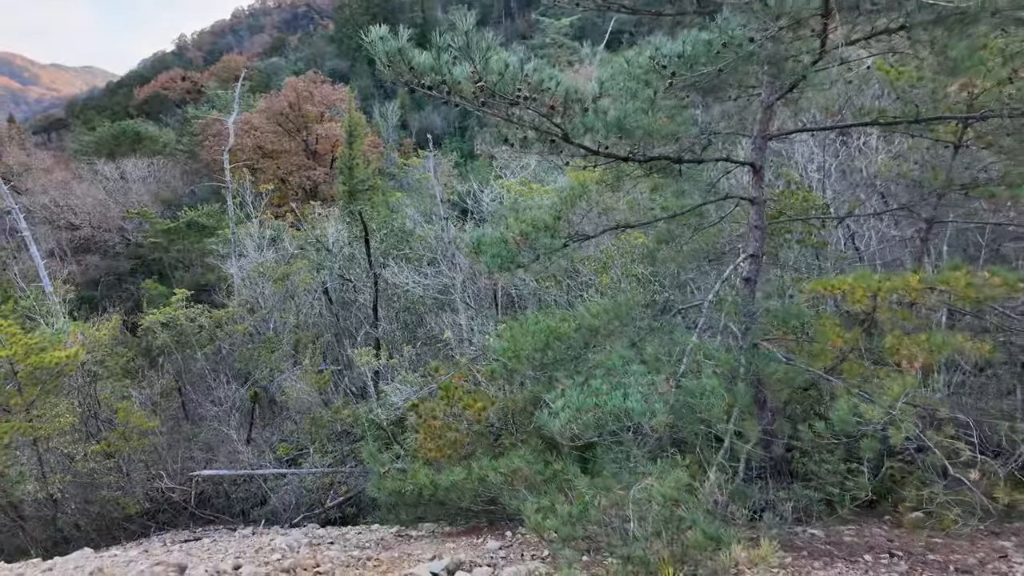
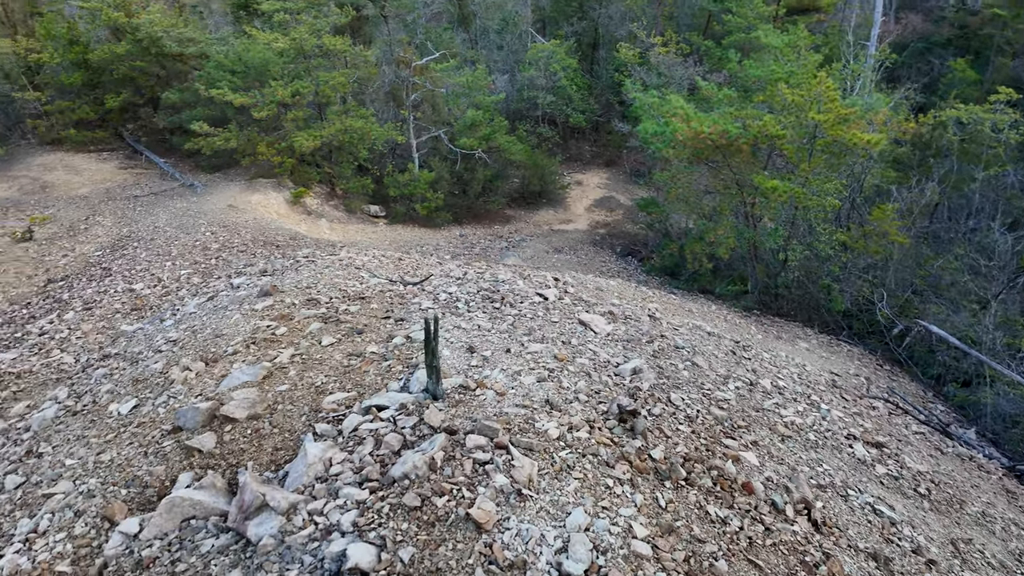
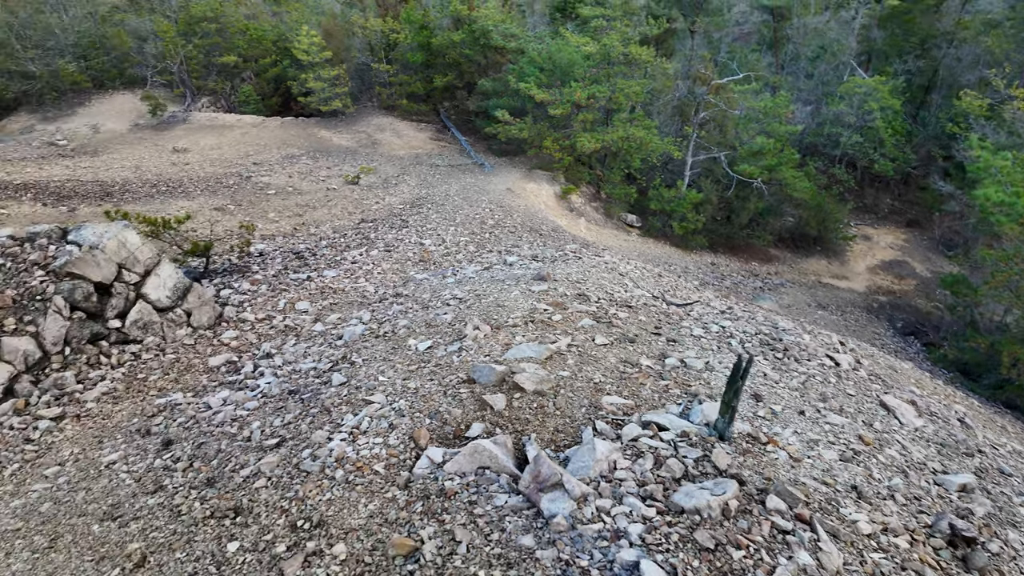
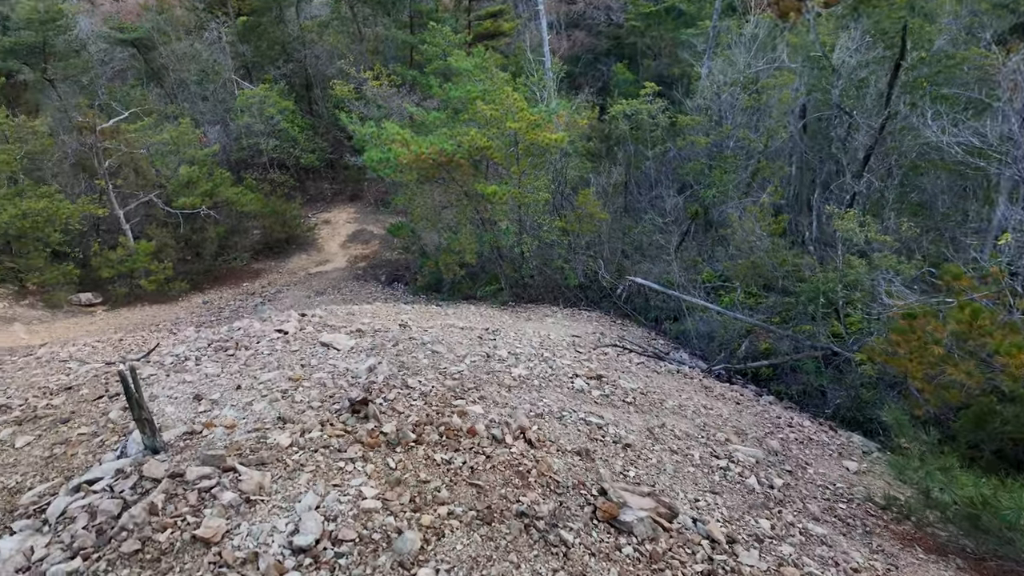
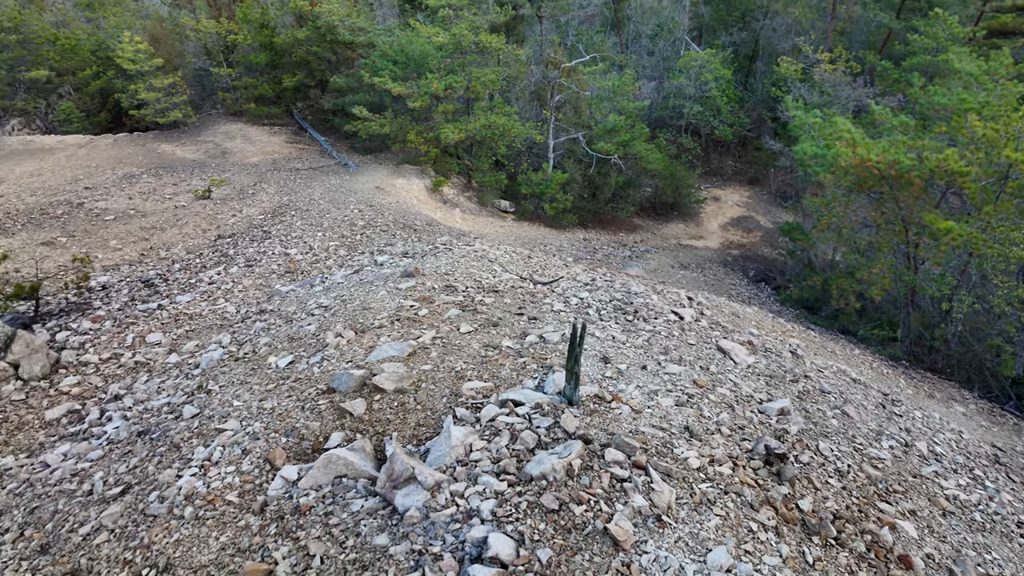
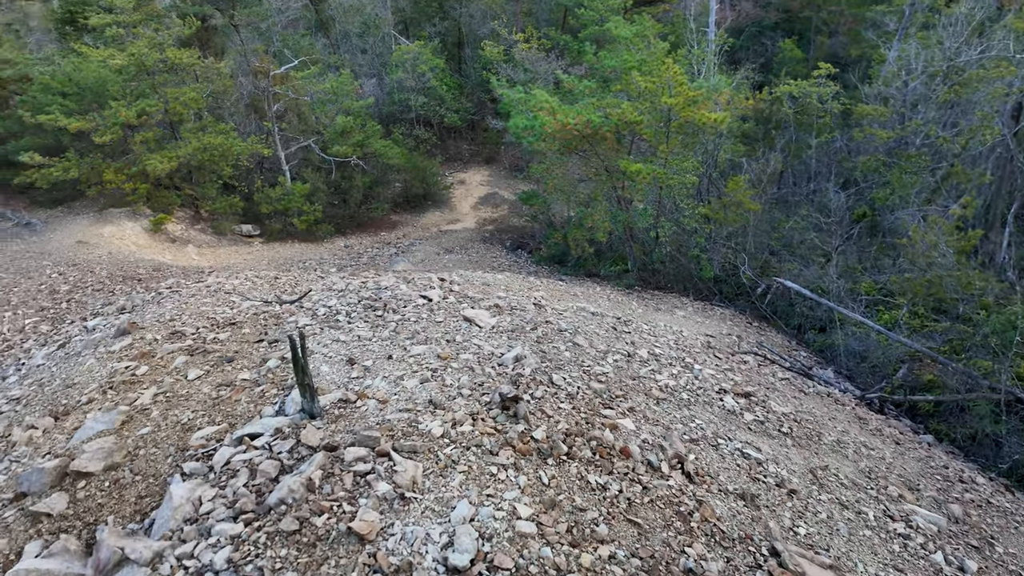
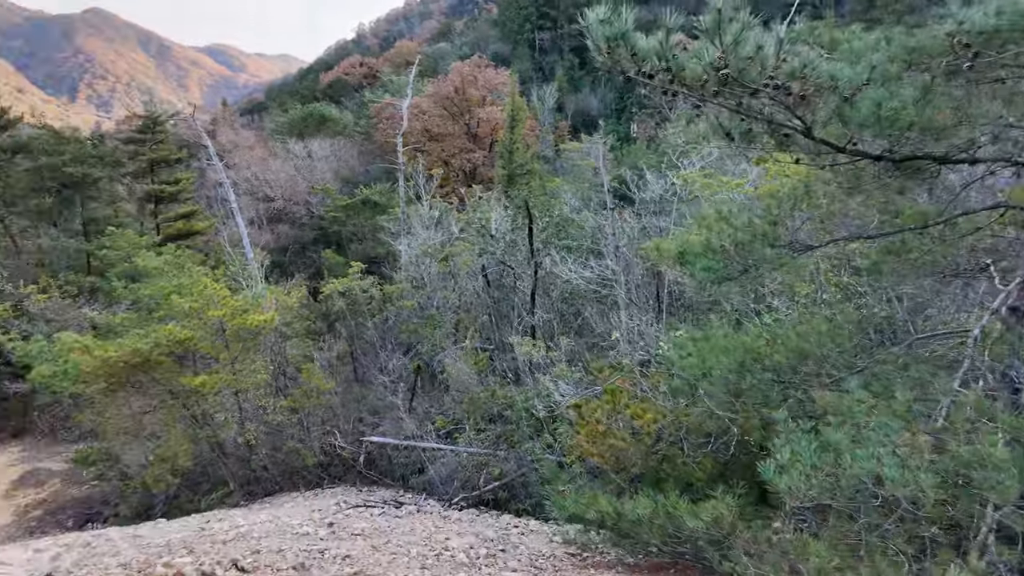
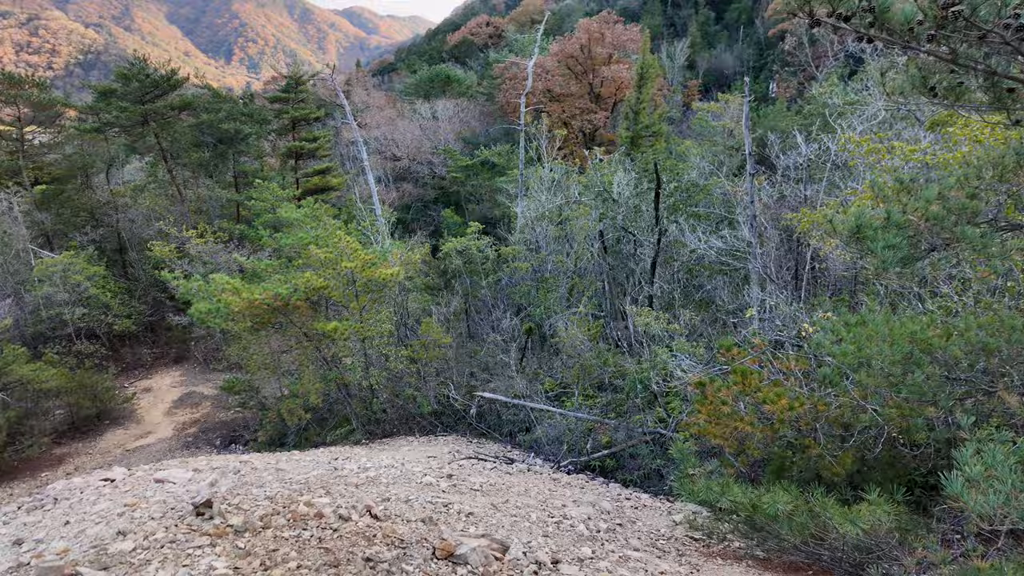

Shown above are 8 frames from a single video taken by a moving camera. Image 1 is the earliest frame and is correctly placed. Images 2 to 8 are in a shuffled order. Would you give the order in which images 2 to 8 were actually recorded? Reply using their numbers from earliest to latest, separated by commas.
7, 8, 4, 6, 2, 5, 3
